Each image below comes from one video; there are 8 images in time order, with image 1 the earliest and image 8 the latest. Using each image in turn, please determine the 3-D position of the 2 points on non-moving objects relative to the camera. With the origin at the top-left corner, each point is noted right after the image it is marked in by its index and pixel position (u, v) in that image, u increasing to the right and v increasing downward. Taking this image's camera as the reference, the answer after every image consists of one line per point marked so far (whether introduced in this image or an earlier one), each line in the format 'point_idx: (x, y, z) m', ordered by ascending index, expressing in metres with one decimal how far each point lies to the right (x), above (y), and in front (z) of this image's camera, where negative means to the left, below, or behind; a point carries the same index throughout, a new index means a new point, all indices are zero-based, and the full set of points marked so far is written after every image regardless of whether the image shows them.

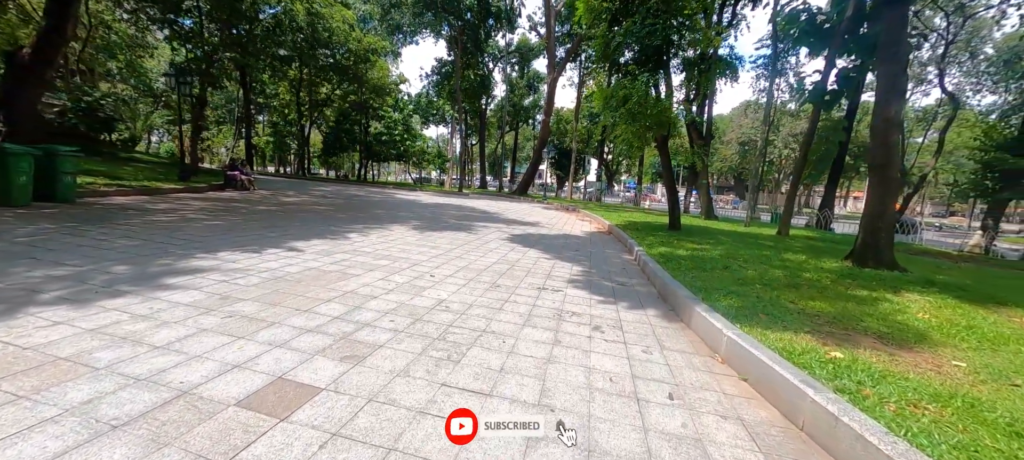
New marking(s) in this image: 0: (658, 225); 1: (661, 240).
0: (+4.8, +0.1, +12.9) m
1: (+3.5, -0.3, +9.0) m
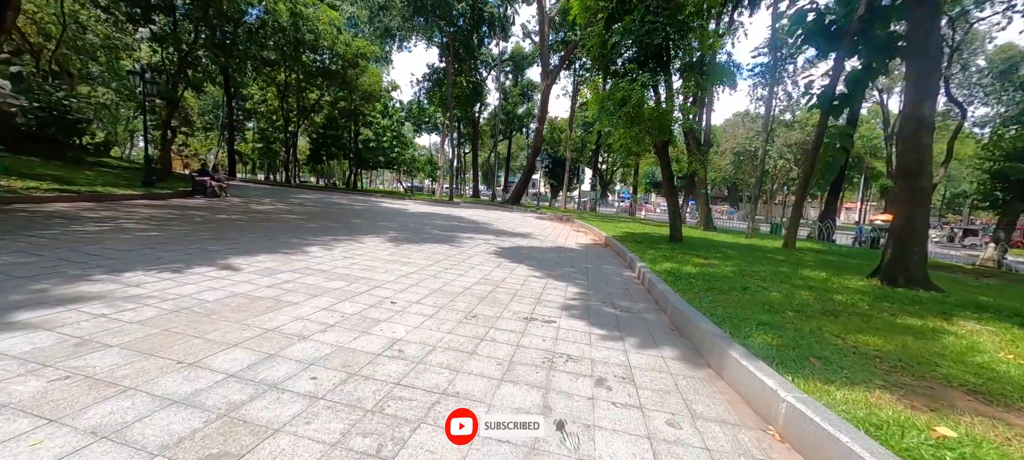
0: (+4.5, -0.2, +12.1) m
1: (+3.3, -0.5, +8.2) m
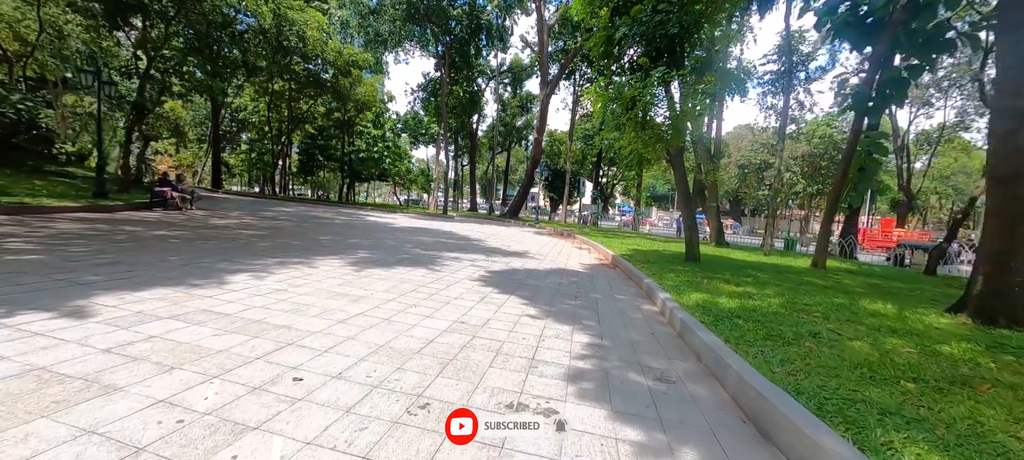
0: (+4.4, -0.7, +10.7) m
1: (+3.1, -0.9, +6.8) m
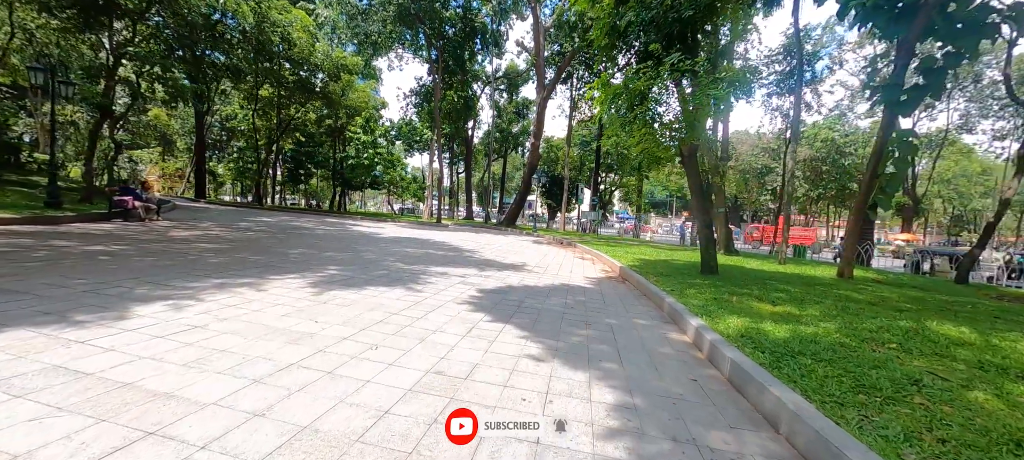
0: (+4.3, -0.9, +9.7) m
1: (+3.1, -1.0, +5.8) m
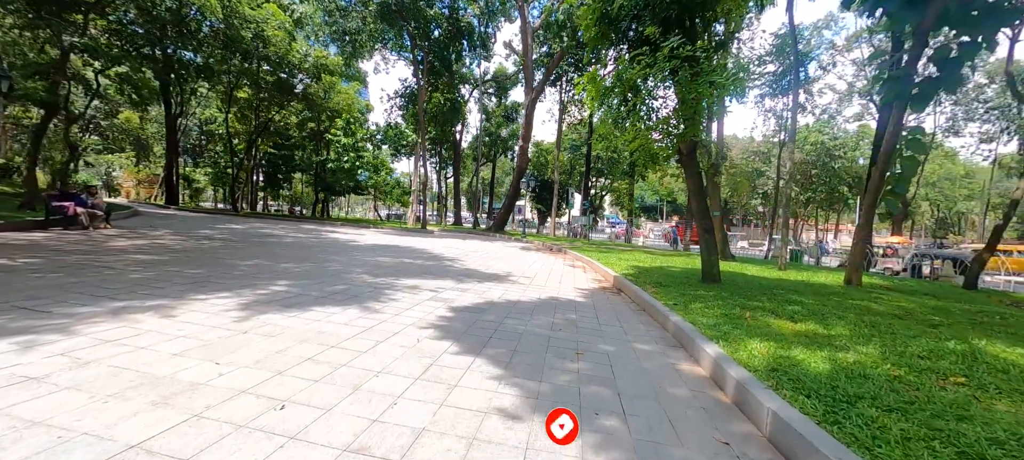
0: (+3.9, -1.0, +9.0) m
1: (+2.8, -1.1, +5.0) m
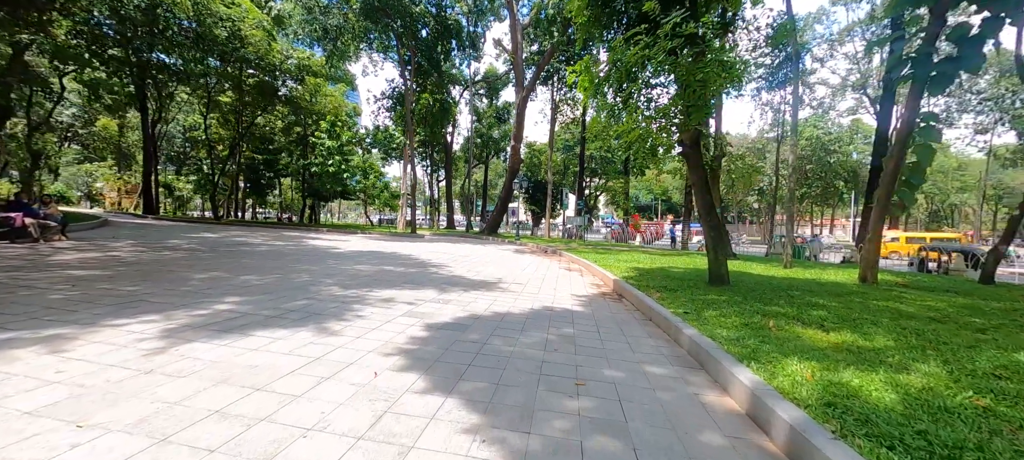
0: (+3.7, -1.0, +8.3) m
1: (+2.6, -1.1, +4.3) m
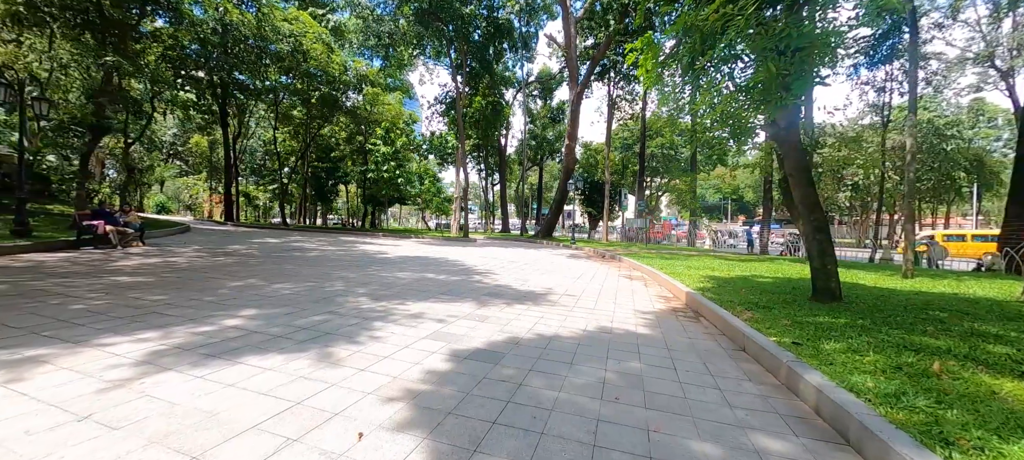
0: (+4.7, -1.0, +6.8) m
1: (+3.0, -1.1, +3.0) m
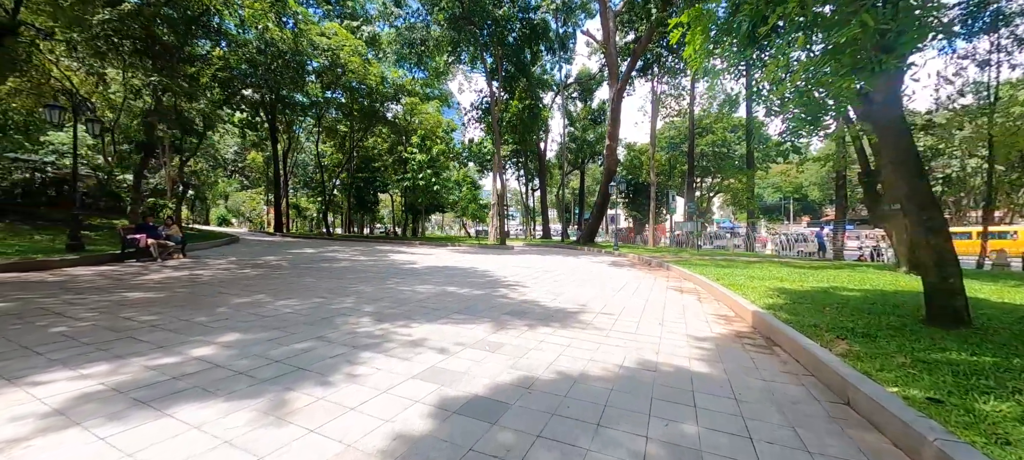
0: (+5.1, -1.1, +5.4) m
1: (+3.0, -1.1, +1.8) m
